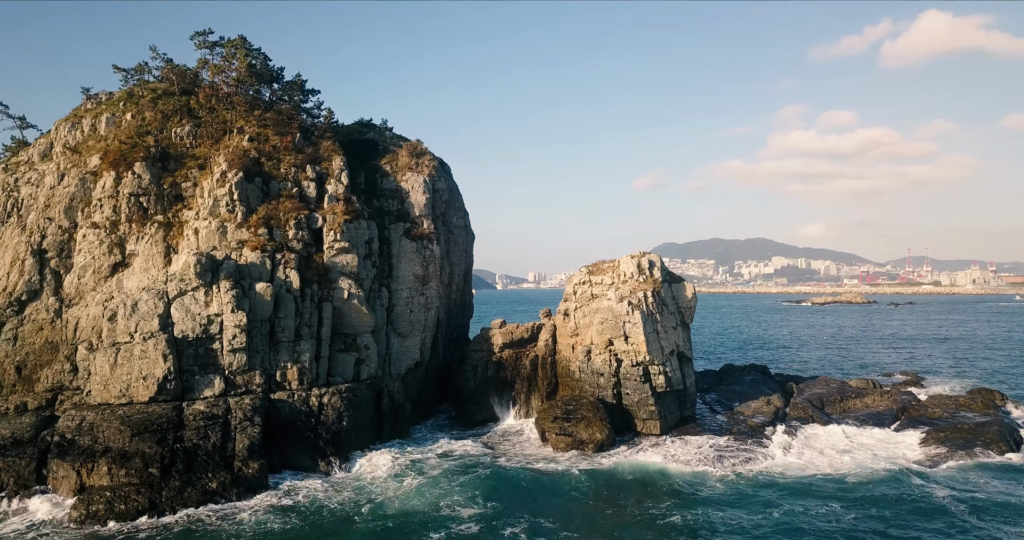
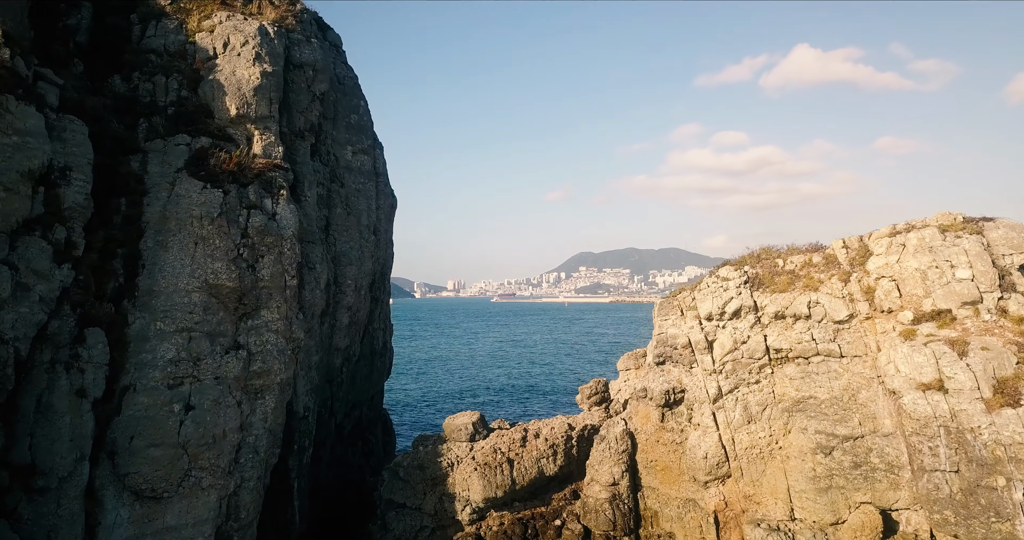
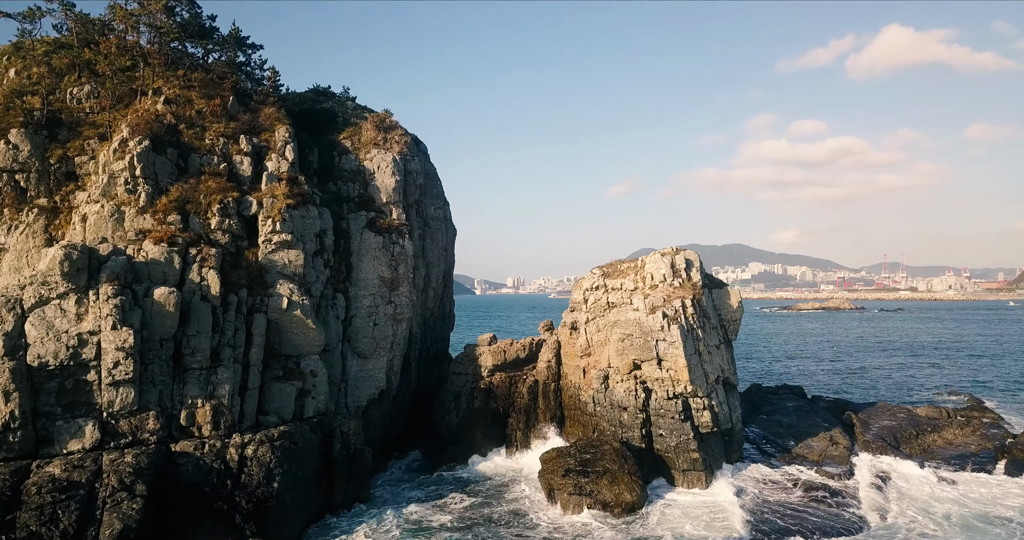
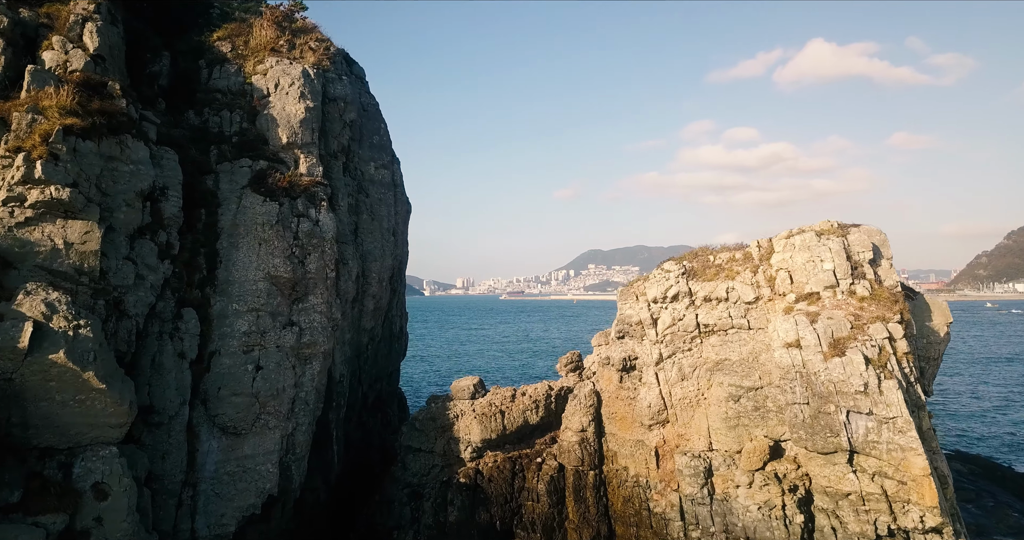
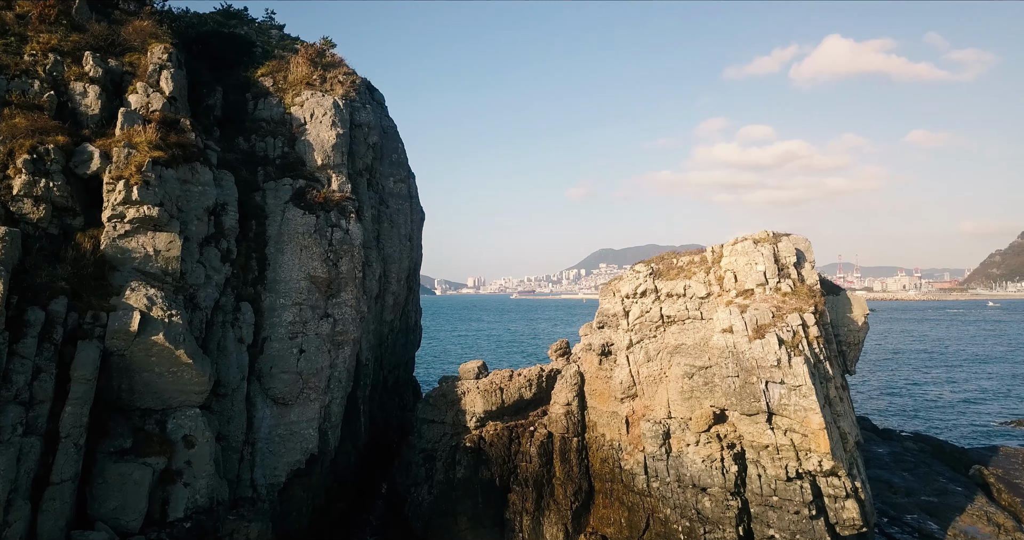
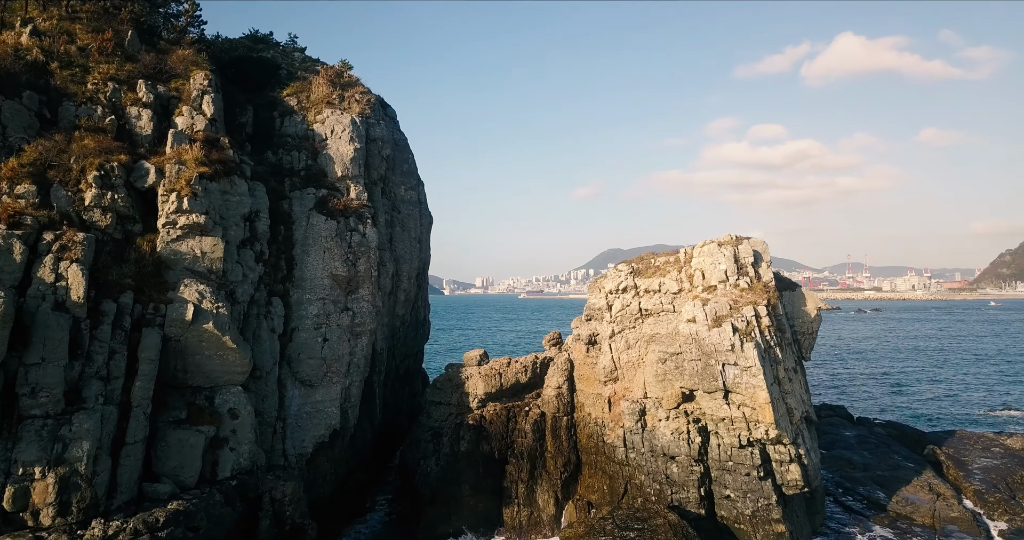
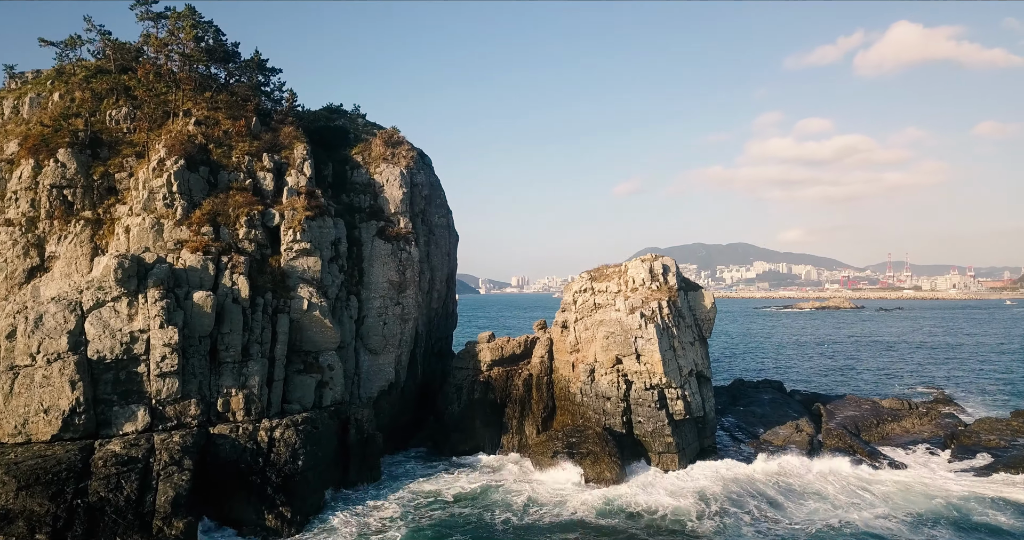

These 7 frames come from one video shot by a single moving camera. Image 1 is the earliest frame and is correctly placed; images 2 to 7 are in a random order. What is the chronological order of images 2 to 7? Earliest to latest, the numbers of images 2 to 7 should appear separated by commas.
7, 3, 6, 5, 4, 2
